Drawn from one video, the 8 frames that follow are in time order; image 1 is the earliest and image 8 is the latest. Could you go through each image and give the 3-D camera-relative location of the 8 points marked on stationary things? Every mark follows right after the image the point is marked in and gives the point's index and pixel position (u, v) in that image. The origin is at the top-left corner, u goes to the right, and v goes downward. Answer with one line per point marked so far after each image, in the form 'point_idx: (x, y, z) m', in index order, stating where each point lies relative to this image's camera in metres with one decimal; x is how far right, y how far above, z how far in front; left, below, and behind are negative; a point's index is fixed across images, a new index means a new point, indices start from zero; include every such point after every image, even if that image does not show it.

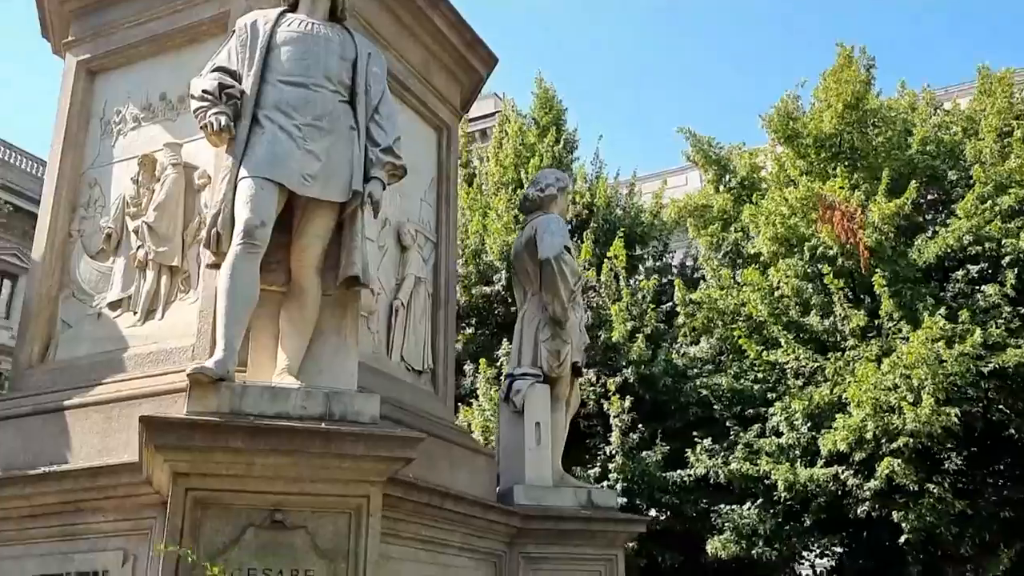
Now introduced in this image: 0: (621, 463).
0: (+2.2, -3.5, +18.5) m
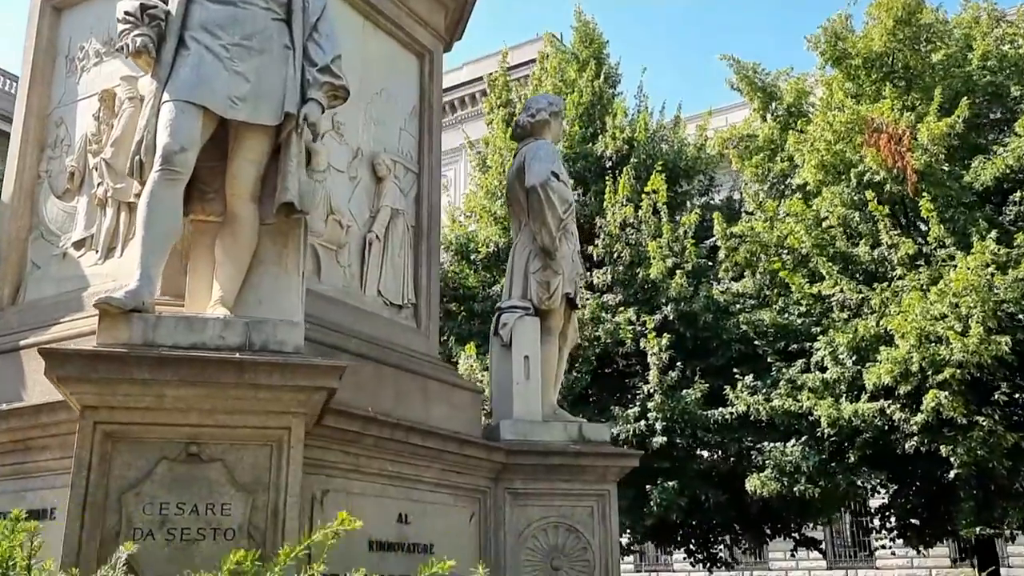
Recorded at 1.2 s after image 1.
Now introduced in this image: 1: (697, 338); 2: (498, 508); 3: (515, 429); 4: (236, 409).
0: (+2.9, -2.2, +18.2) m
1: (+3.9, -1.1, +19.5) m
2: (-0.1, -1.8, +7.6) m
3: (0.0, -1.2, +7.8) m
4: (-1.4, -0.6, +4.6) m
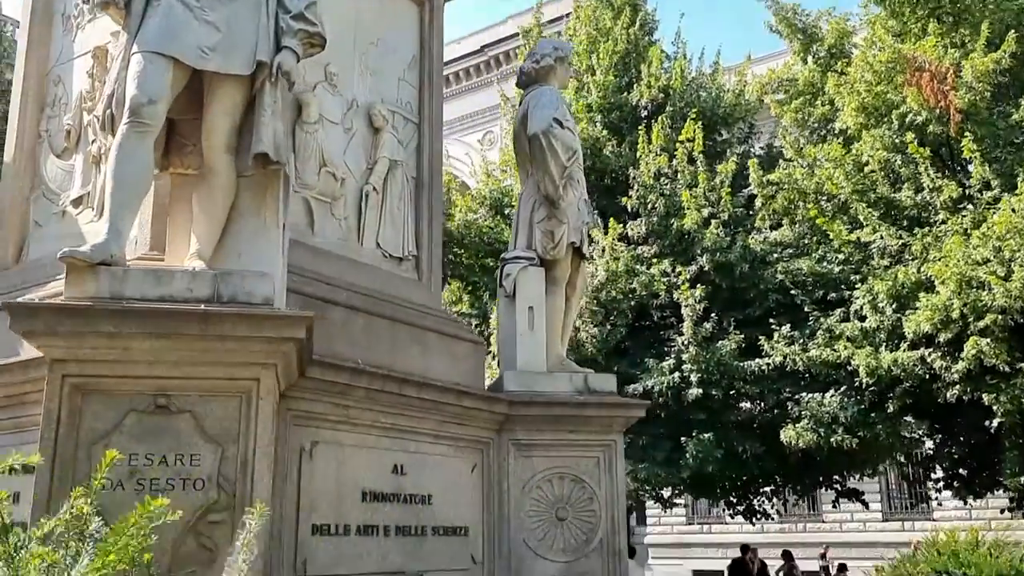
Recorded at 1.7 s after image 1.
0: (+3.5, -1.3, +17.9) m
1: (+4.6, 0.0, +19.2) m
2: (-0.1, -1.4, +7.5) m
3: (+0.1, -0.8, +7.8) m
4: (-1.5, -0.4, +4.6) m
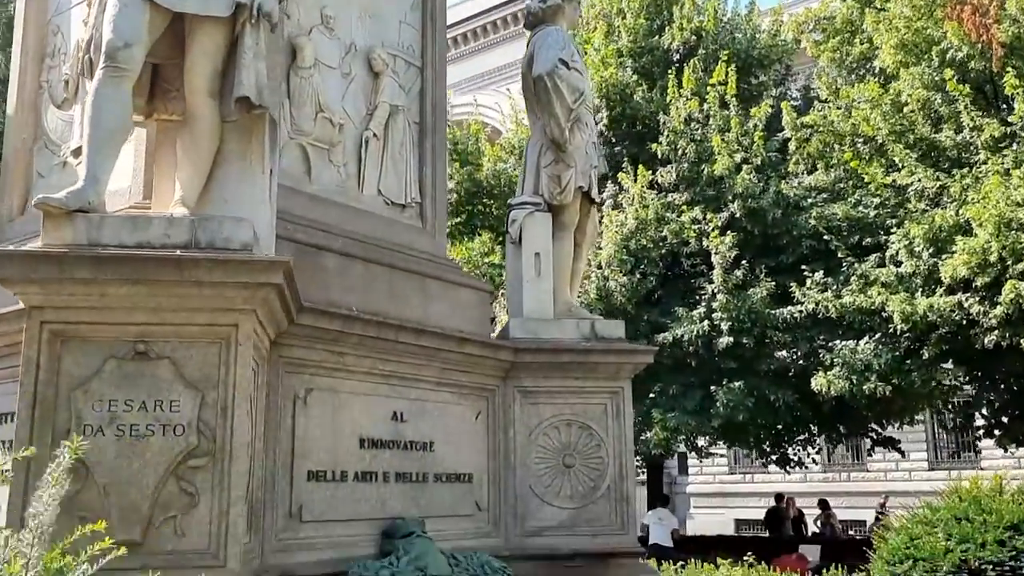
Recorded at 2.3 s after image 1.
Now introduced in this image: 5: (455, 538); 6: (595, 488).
0: (+4.1, -0.3, +17.7) m
1: (+5.2, +1.1, +18.8) m
2: (0.0, -1.0, +7.5) m
3: (+0.1, -0.3, +7.7) m
4: (-1.6, -0.1, +4.6) m
5: (-0.4, -1.8, +6.8) m
6: (+0.7, -1.6, +7.5) m
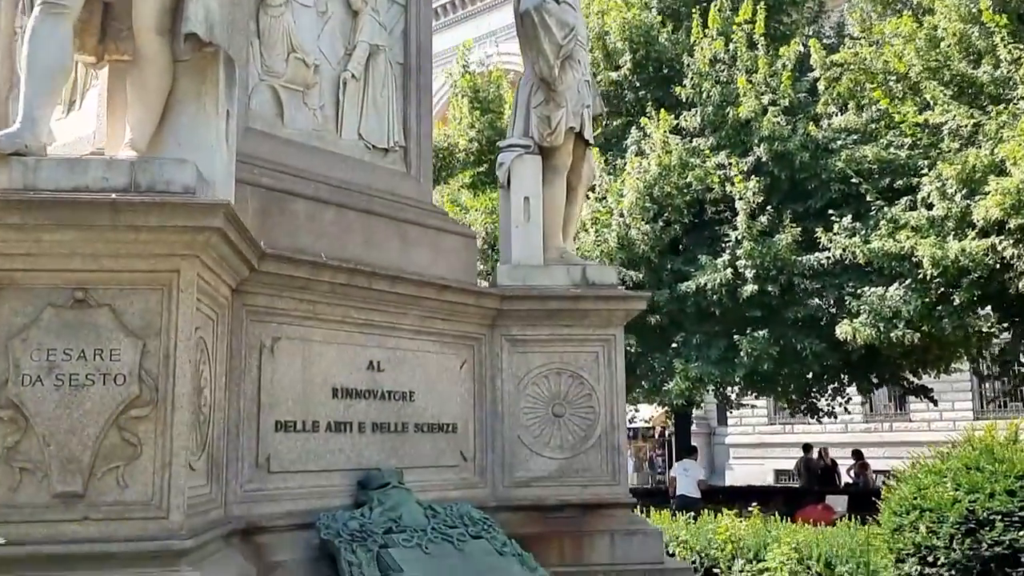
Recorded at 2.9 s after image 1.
0: (+4.4, +0.7, +17.2) m
1: (+5.6, +2.1, +18.2) m
2: (-0.1, -0.5, +7.3) m
3: (0.0, +0.1, +7.4) m
4: (-1.9, +0.2, +4.4) m
5: (-0.5, -1.5, +6.7) m
6: (+0.6, -1.2, +7.3) m
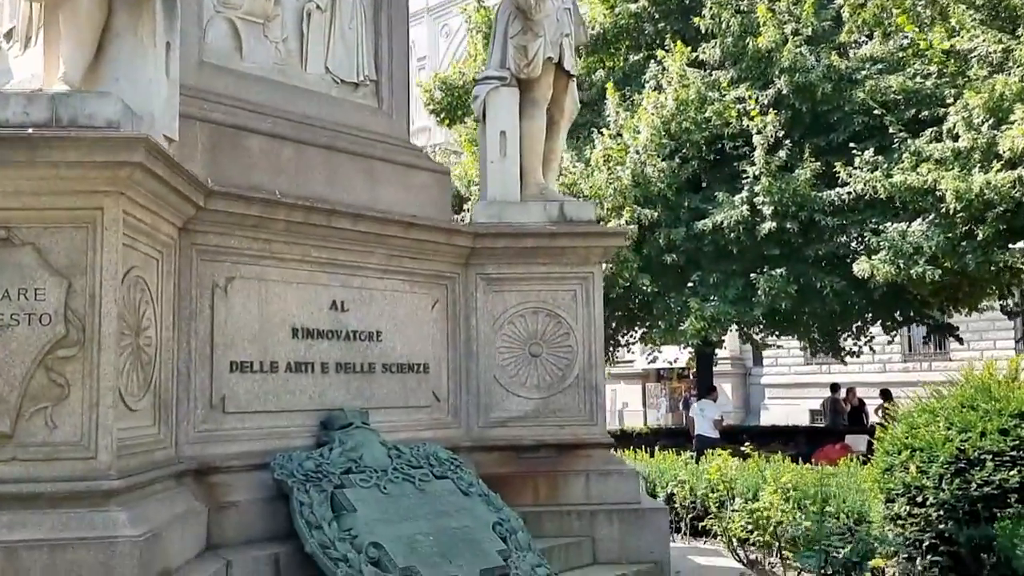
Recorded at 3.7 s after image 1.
0: (+4.6, +1.9, +16.8) m
1: (+5.8, +3.4, +17.6) m
2: (-0.3, 0.0, +7.1) m
3: (-0.2, +0.6, +7.2) m
4: (-2.2, +0.5, +4.3) m
5: (-0.7, -1.0, +6.6) m
6: (+0.4, -0.7, +7.2) m
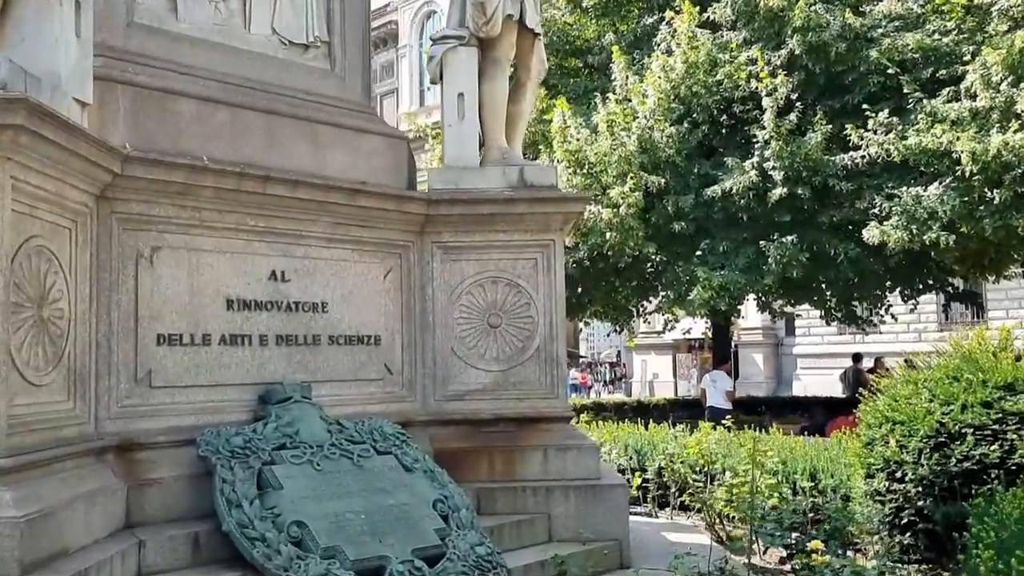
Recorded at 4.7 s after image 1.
0: (+4.7, +2.5, +16.3) m
1: (+5.9, +4.0, +17.0) m
2: (-0.6, +0.2, +6.9) m
3: (-0.5, +0.8, +7.0) m
4: (-2.6, +0.6, +4.1) m
5: (-1.1, -0.8, +6.4) m
6: (+0.1, -0.5, +6.9) m
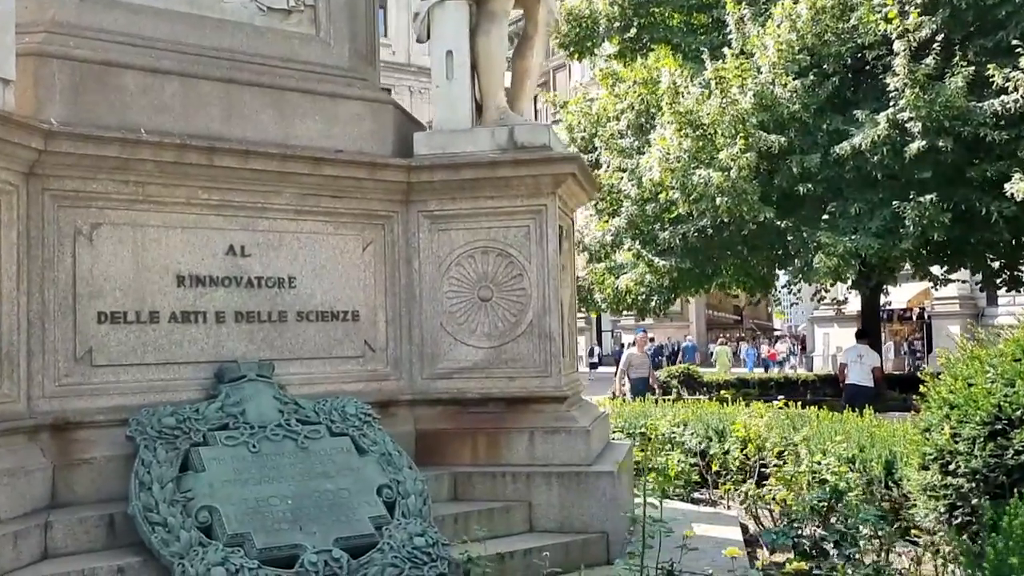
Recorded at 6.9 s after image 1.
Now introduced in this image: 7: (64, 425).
0: (+6.3, +3.0, +14.6) m
1: (+7.6, +4.6, +15.0) m
2: (-0.7, +0.4, +6.5) m
3: (-0.6, +1.0, +6.5) m
4: (-3.2, +0.7, +4.2) m
5: (-1.2, -0.6, +6.1) m
6: (0.0, -0.2, +6.4) m
7: (-2.5, -0.8, +5.1) m
